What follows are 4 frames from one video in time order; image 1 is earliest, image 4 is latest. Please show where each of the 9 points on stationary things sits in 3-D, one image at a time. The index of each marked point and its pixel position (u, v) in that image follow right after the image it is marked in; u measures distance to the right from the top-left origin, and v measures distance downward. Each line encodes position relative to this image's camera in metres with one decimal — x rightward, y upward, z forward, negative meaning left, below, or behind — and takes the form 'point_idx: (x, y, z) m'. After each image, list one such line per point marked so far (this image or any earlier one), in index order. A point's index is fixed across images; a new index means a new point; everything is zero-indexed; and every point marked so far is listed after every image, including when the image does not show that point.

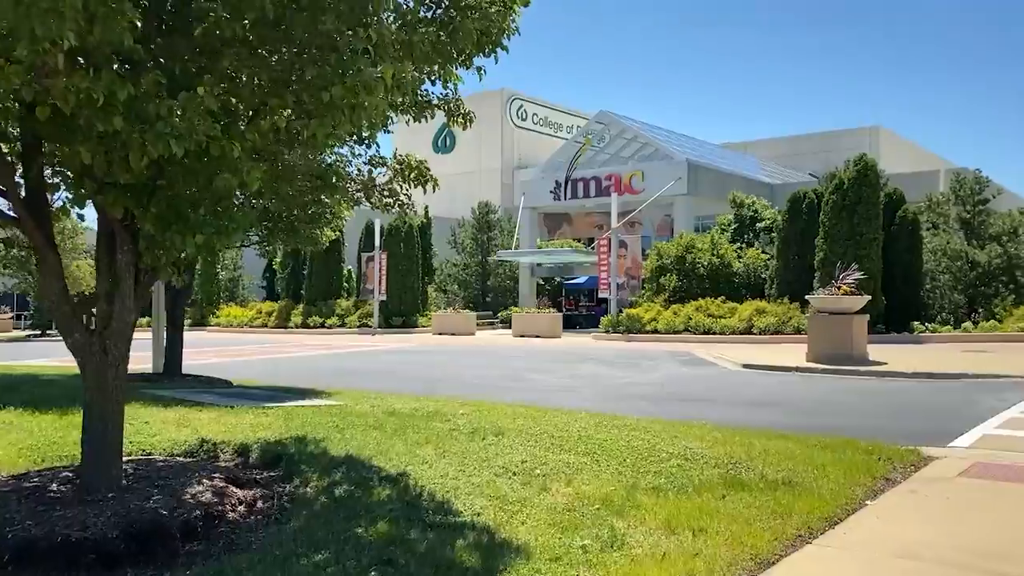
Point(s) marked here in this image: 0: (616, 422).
0: (+1.2, -1.5, +9.0) m
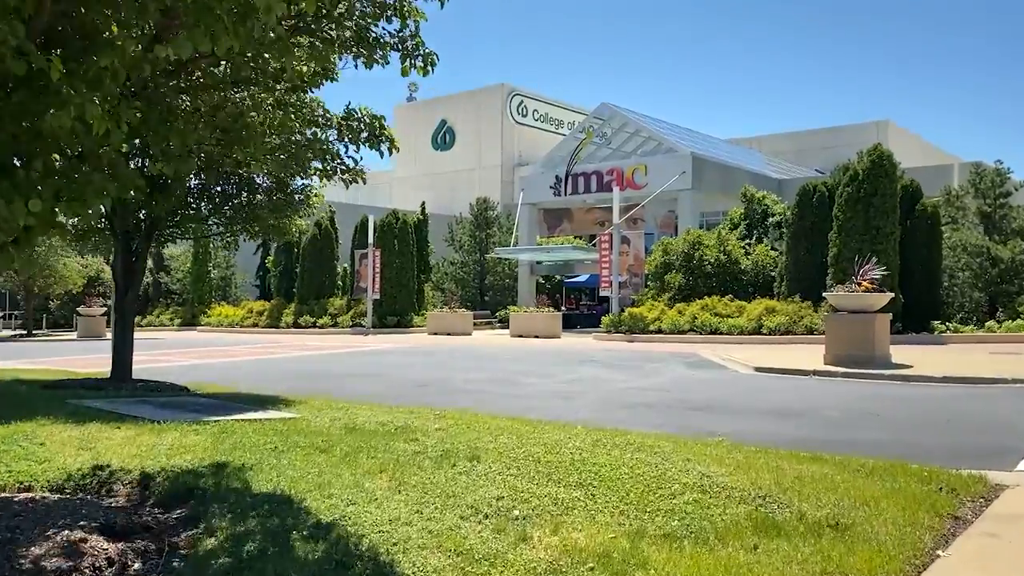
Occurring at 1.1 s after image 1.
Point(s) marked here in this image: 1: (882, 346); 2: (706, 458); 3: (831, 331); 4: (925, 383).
0: (+1.0, -1.4, +7.6) m
1: (+7.7, -1.2, +17.0) m
2: (+1.6, -1.4, +6.9) m
3: (+6.7, -0.9, +17.3) m
4: (+7.3, -1.7, +14.6) m
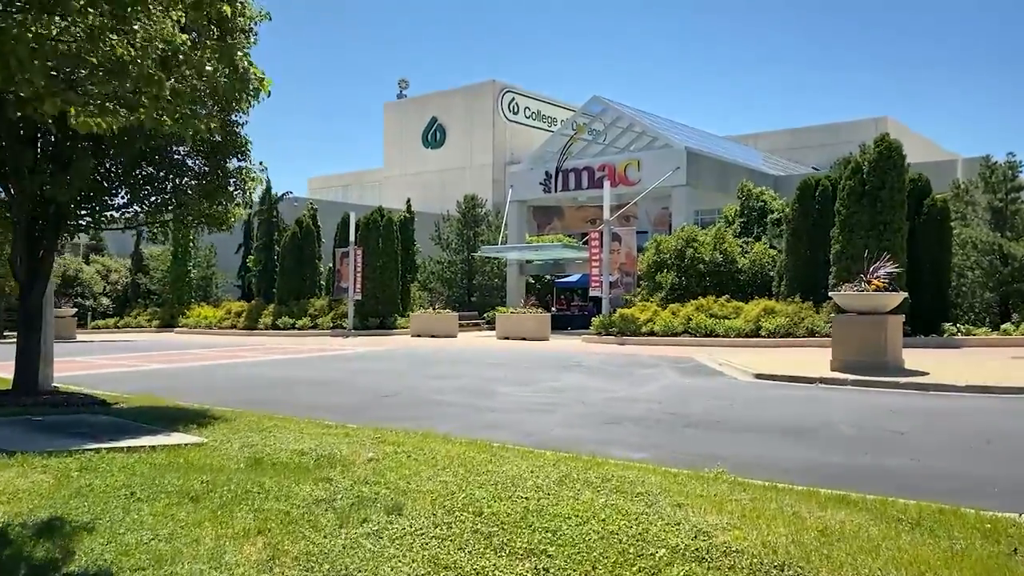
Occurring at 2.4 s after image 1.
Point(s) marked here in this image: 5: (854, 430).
0: (+0.6, -1.4, +6.1) m
1: (+7.2, -1.2, +15.5) m
2: (+1.2, -1.4, +5.4) m
3: (+6.3, -0.9, +15.8) m
4: (+6.9, -1.7, +13.1) m
5: (+3.9, -1.6, +9.5) m
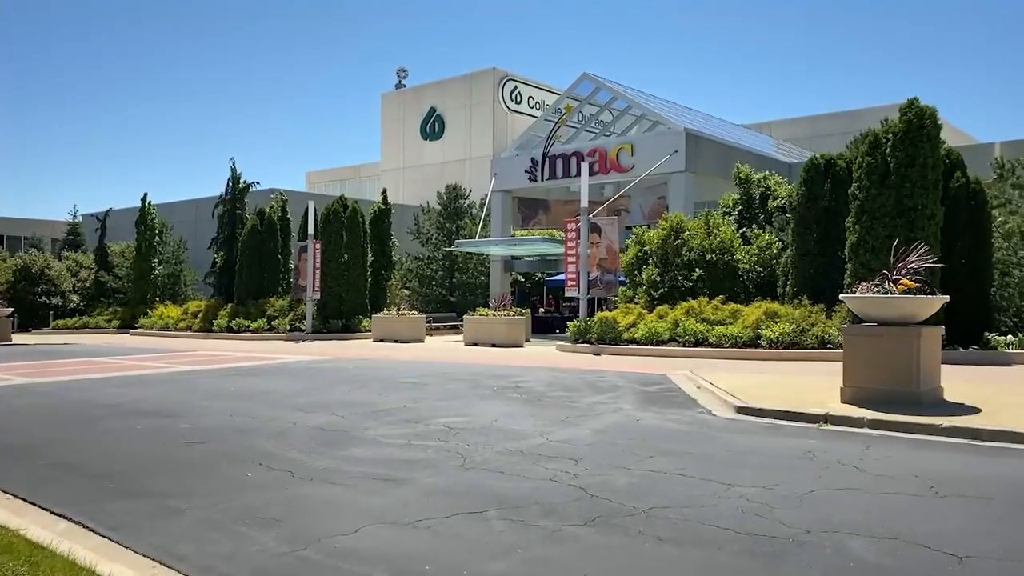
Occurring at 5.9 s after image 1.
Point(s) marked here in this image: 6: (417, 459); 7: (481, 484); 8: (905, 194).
0: (-1.1, -1.4, +2.0) m
1: (+5.7, -1.2, +11.3) m
2: (-0.5, -1.4, +1.3) m
3: (+4.8, -0.9, +11.6) m
4: (+5.4, -1.7, +8.9) m
5: (+2.3, -1.6, +5.3) m
6: (-1.0, -1.7, +8.4) m
7: (-0.2, -1.7, +7.3) m
8: (+8.9, +2.1, +18.7) m
